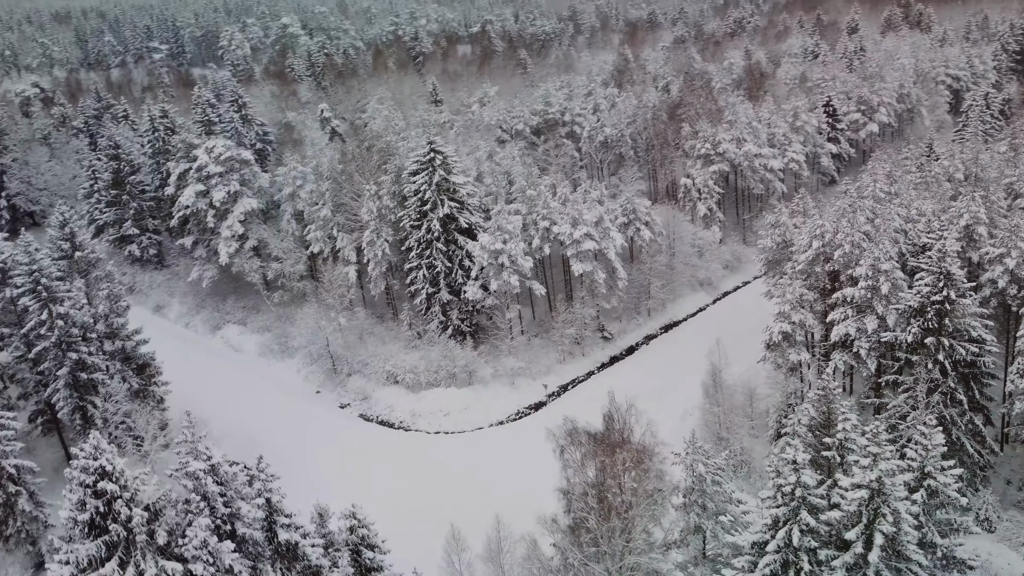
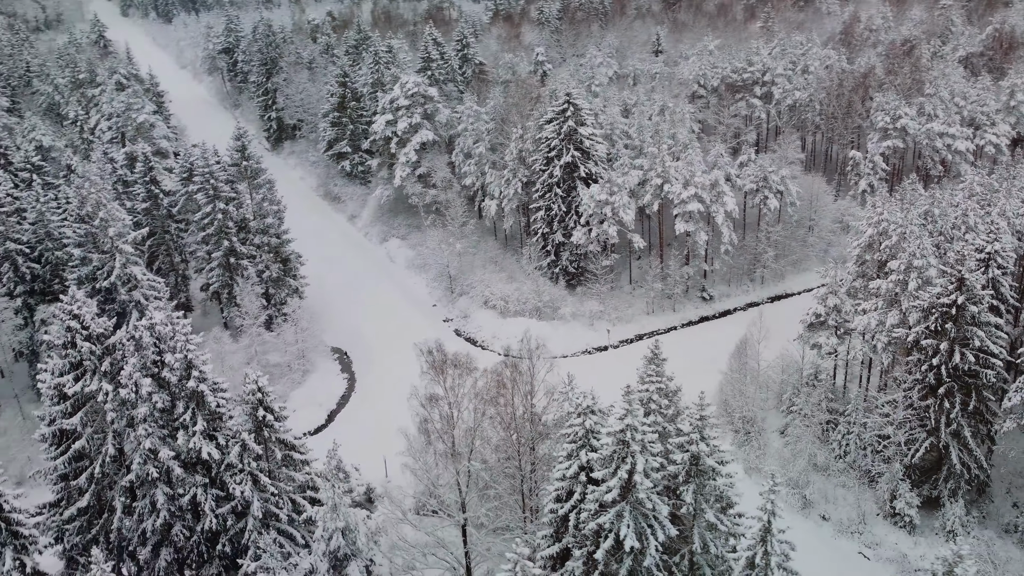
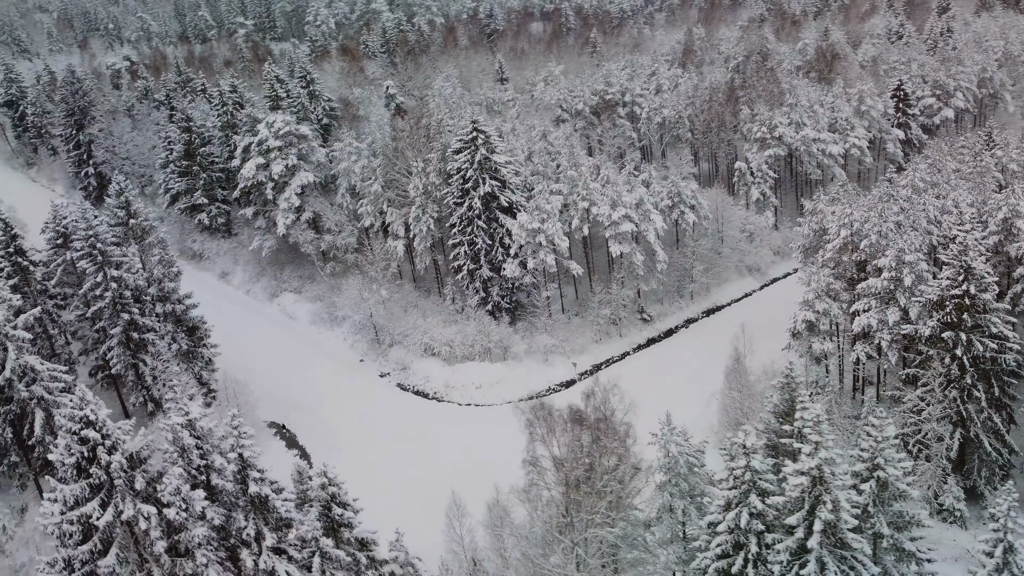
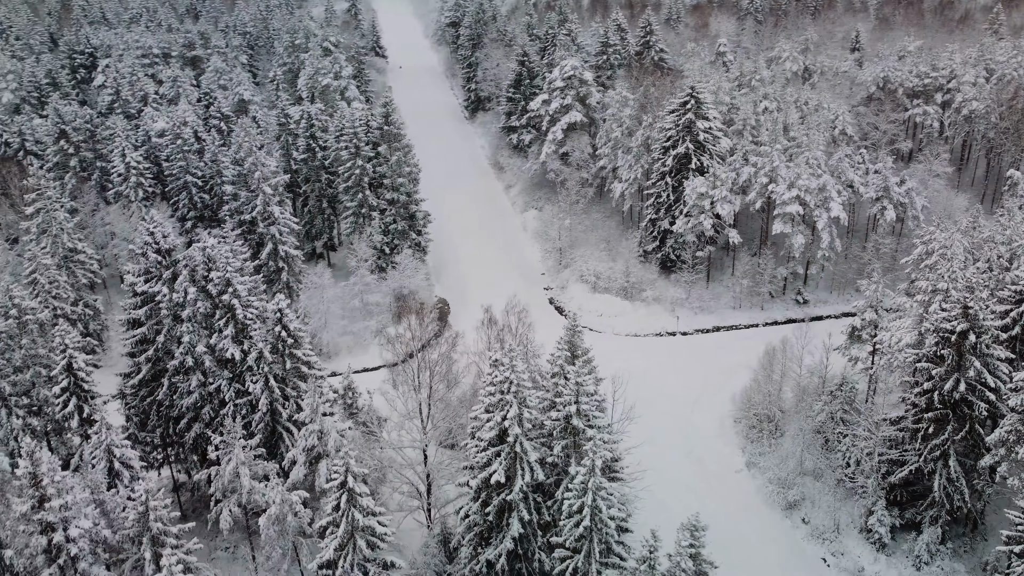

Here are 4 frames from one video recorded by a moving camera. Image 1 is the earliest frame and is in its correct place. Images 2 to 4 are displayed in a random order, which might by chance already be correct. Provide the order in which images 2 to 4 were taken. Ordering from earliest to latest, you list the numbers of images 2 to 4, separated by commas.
3, 2, 4
